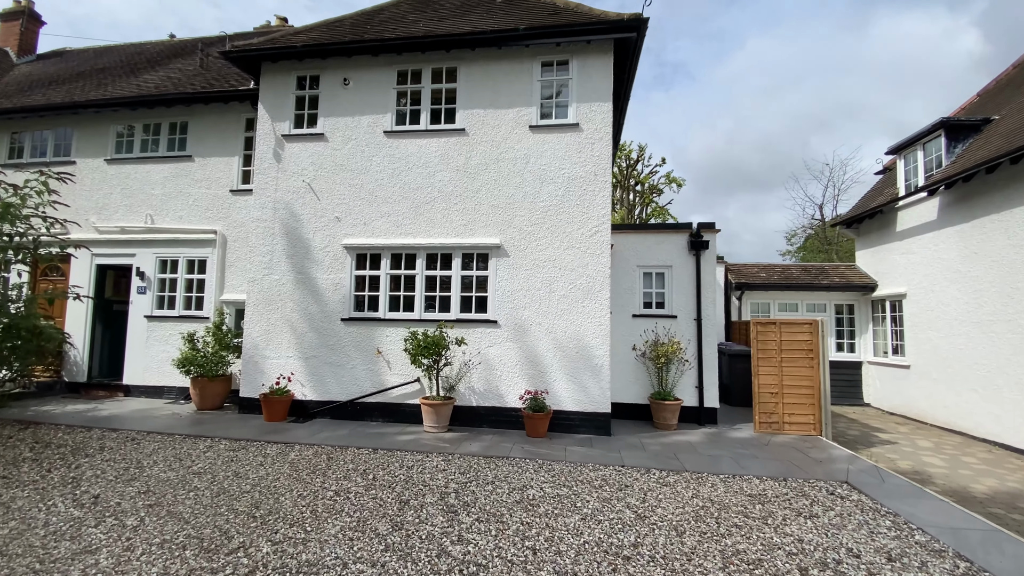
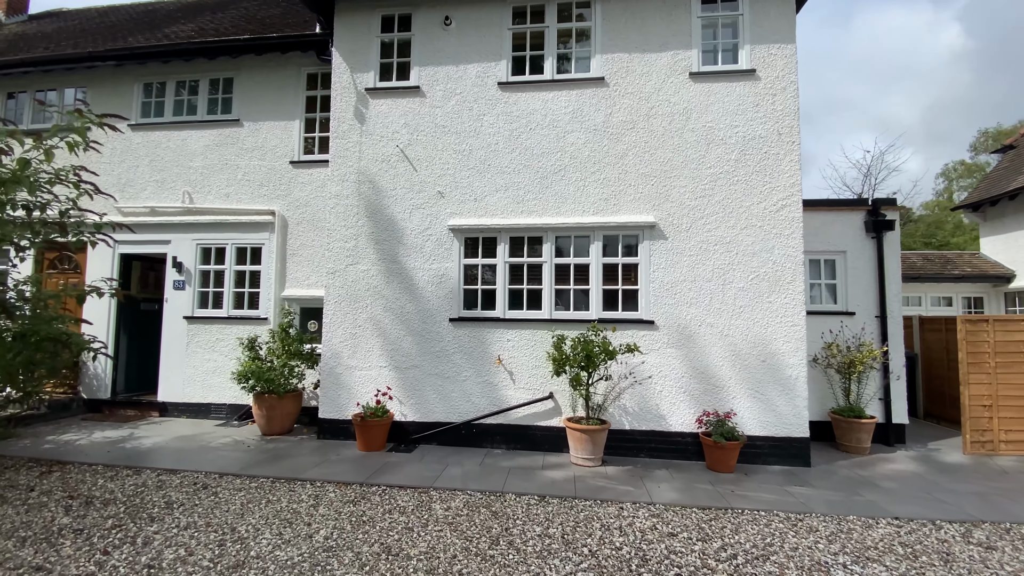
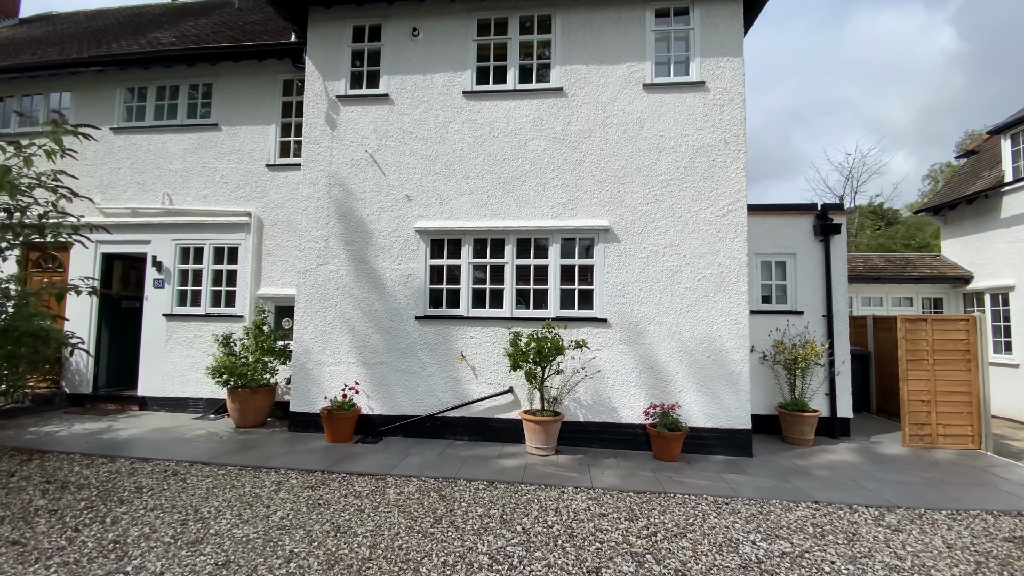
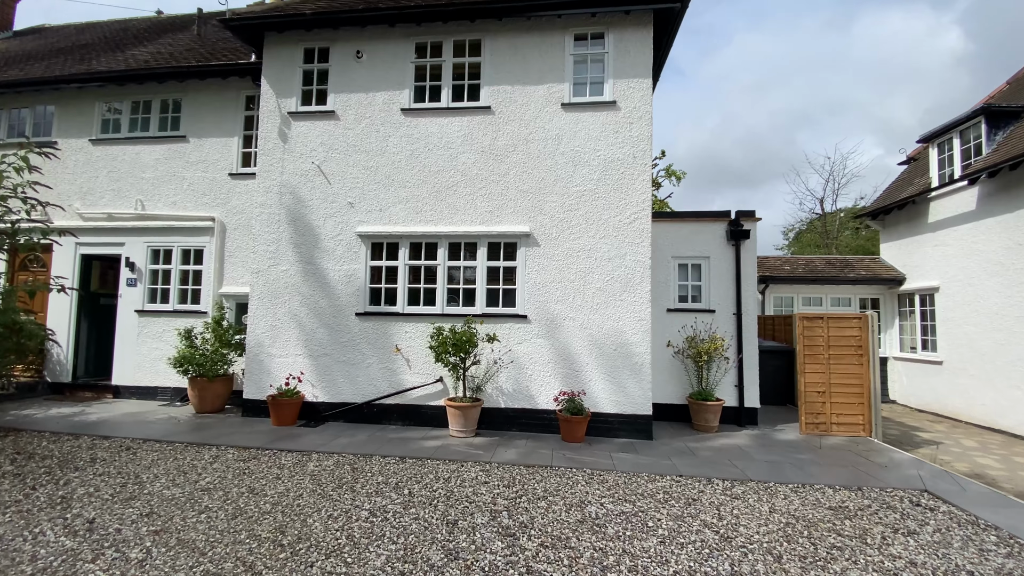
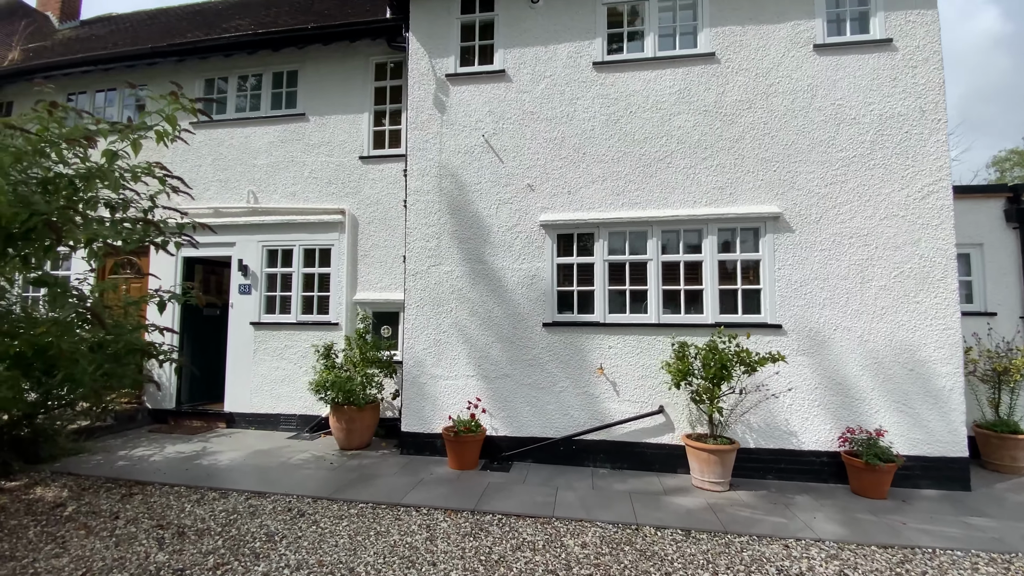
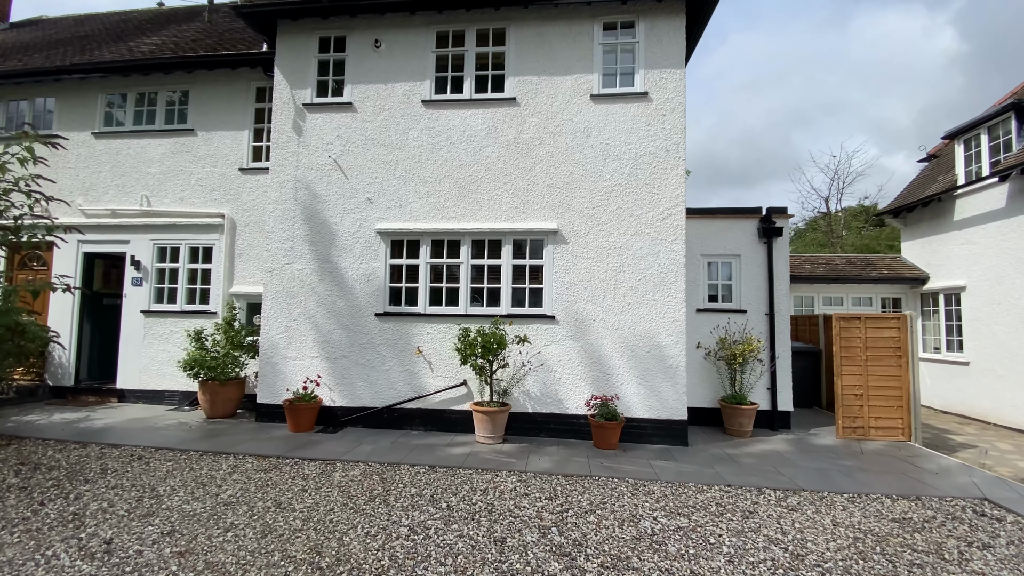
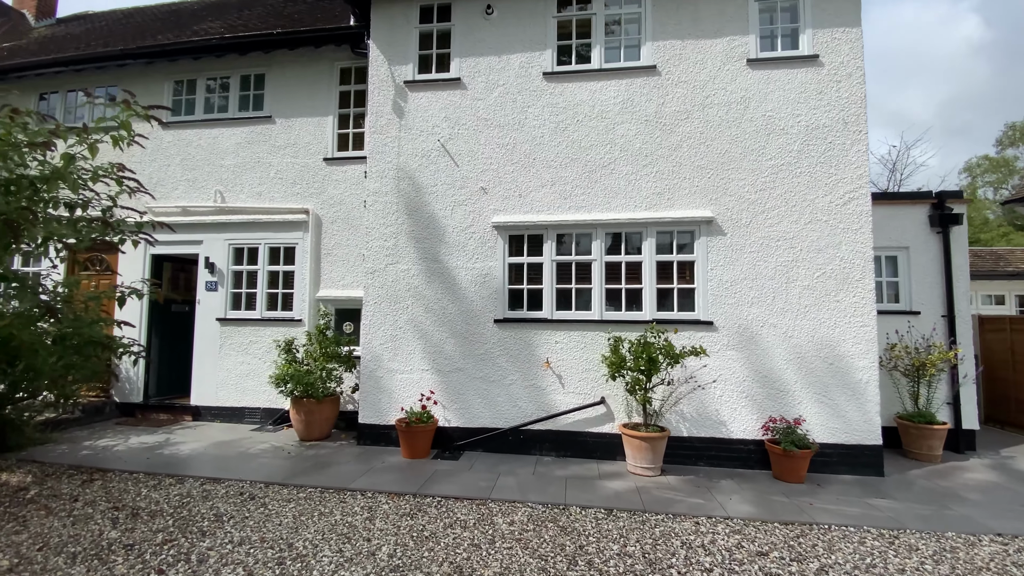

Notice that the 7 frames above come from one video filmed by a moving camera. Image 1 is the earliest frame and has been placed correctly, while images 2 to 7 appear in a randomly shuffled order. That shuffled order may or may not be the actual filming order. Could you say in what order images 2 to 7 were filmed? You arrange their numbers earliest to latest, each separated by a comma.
4, 6, 3, 2, 7, 5
